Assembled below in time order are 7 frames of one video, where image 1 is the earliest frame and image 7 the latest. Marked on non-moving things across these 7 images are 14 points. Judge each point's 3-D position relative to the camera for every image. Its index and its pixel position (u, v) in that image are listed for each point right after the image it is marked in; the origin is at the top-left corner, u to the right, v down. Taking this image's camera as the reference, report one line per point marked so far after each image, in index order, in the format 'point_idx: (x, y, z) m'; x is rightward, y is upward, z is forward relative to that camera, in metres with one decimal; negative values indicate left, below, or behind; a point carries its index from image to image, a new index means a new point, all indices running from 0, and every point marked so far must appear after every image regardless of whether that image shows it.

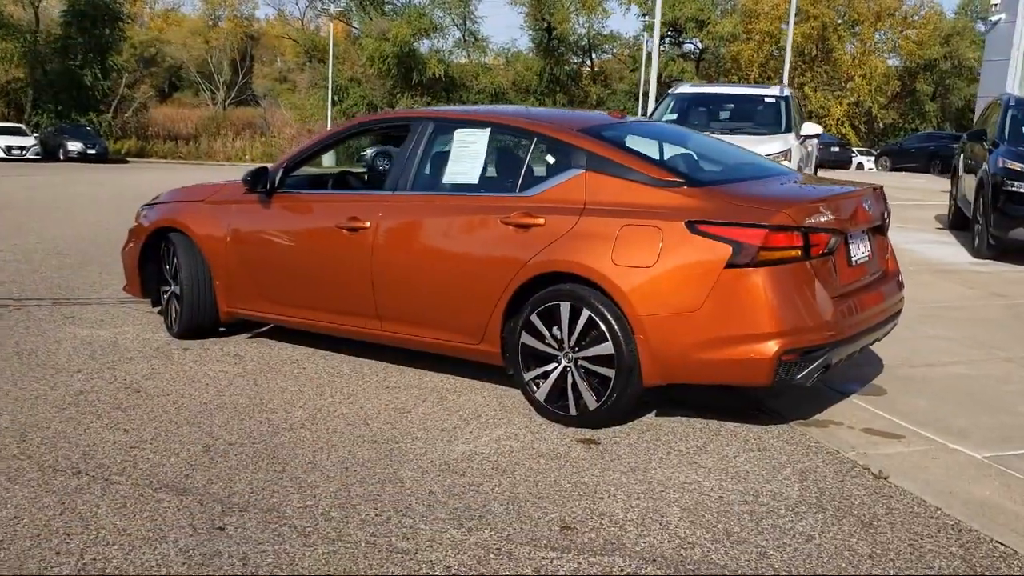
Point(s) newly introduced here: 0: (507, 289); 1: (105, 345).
0: (0.0, 0.0, +4.9) m
1: (-2.6, -0.4, +6.3) m
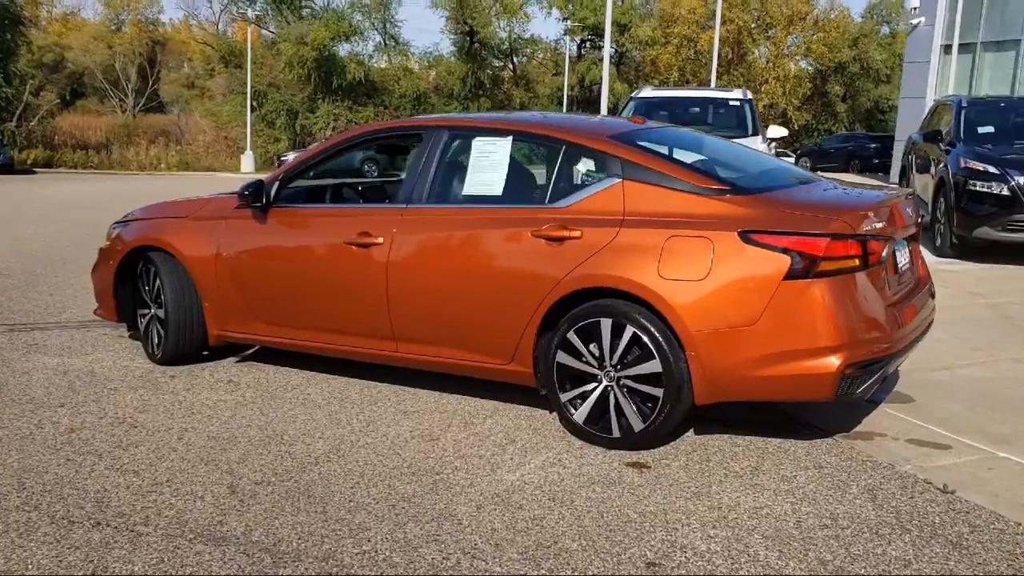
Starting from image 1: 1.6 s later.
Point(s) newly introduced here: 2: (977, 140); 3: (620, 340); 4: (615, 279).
0: (+0.1, -0.1, +4.7) m
1: (-2.6, -0.5, +5.8) m
2: (+5.2, +1.7, +11.0) m
3: (+0.5, -0.2, +4.4) m
4: (+0.5, 0.0, +4.4) m
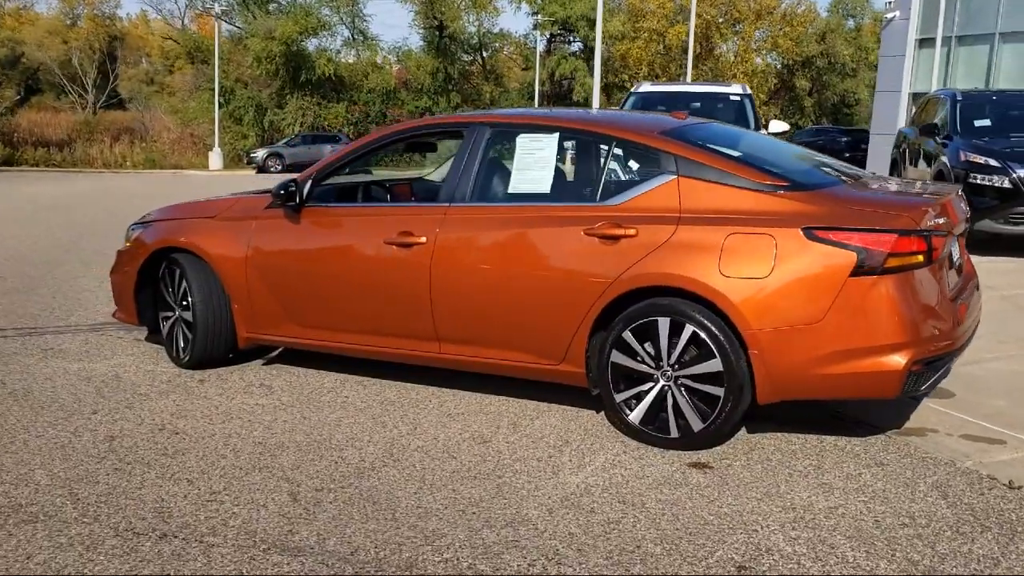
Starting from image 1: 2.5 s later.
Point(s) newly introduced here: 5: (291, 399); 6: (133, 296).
0: (+0.4, -0.1, +4.6) m
1: (-2.3, -0.5, +5.7) m
2: (+5.2, +1.8, +11.1) m
3: (+0.8, -0.2, +4.4) m
4: (+0.7, 0.0, +4.3) m
5: (-1.2, -0.6, +5.3) m
6: (-2.4, 0.0, +6.1) m
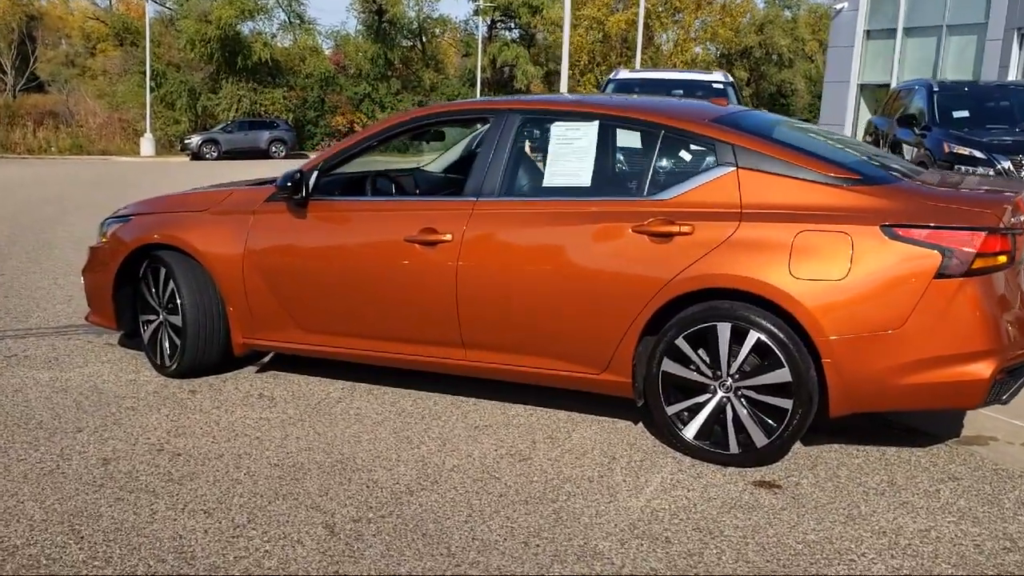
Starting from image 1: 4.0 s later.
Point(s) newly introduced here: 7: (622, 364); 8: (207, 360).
0: (+0.6, -0.1, +4.2) m
1: (-2.2, -0.5, +5.1) m
2: (+5.0, +1.8, +11.0) m
3: (+0.9, -0.2, +4.1) m
4: (+0.9, 0.0, +4.0) m
5: (-1.1, -0.6, +4.8) m
6: (-2.3, -0.1, +5.5) m
7: (+0.5, -0.3, +4.3) m
8: (-1.6, -0.4, +5.3) m
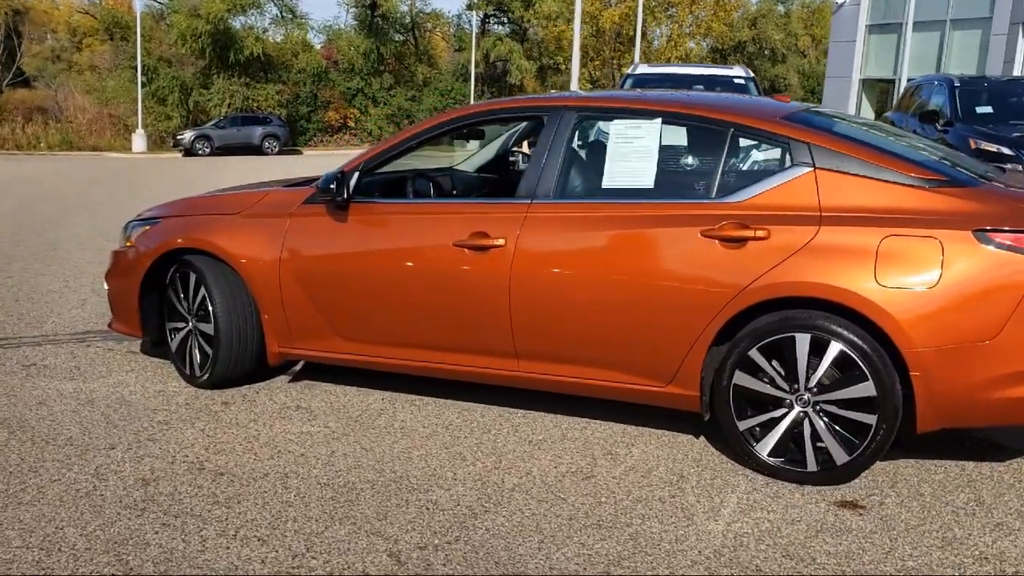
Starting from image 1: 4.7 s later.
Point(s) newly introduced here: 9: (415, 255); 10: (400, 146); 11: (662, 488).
0: (+0.8, -0.1, +4.0) m
1: (-2.0, -0.6, +4.9) m
2: (+5.1, +1.9, +10.9) m
3: (+1.2, -0.3, +3.8) m
4: (+1.2, 0.0, +3.8) m
5: (-0.8, -0.6, +4.6) m
6: (-2.0, -0.1, +5.3) m
7: (+0.7, -0.4, +4.1) m
8: (-1.4, -0.4, +5.0) m
9: (-0.3, +0.2, +4.5) m
10: (-0.5, +0.7, +4.8) m
11: (+0.6, -0.8, +3.9) m
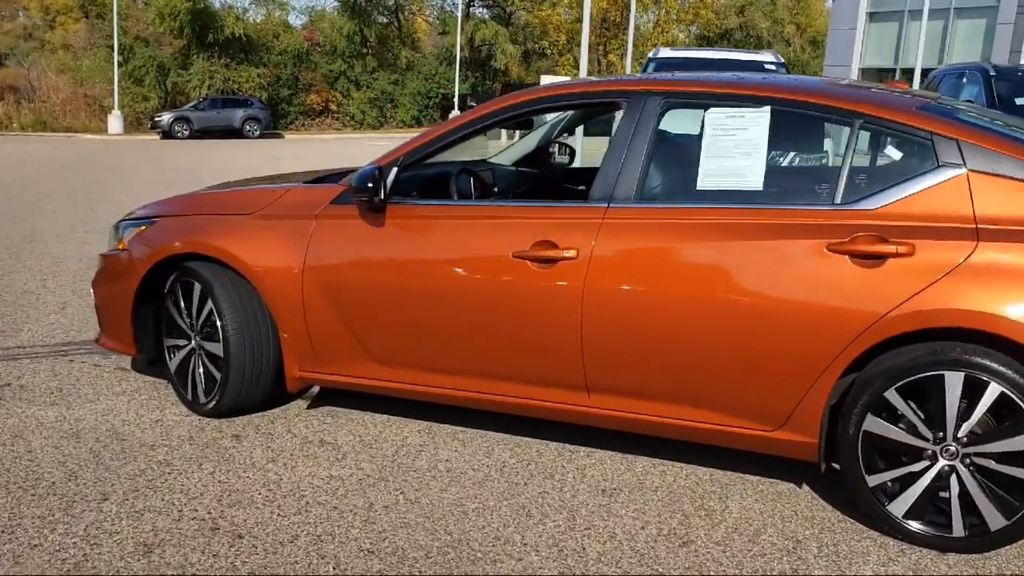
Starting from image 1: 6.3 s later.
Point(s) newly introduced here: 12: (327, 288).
0: (+1.1, -0.2, +3.3) m
1: (-1.7, -0.6, +4.1) m
2: (+5.3, +1.8, +10.2) m
3: (+1.5, -0.4, +3.2) m
4: (+1.5, -0.1, +3.1) m
5: (-0.5, -0.7, +3.9) m
6: (-1.8, -0.1, +4.5) m
7: (+1.0, -0.5, +3.4) m
8: (-1.1, -0.5, +4.3) m
9: (-0.1, +0.1, +3.8) m
10: (-0.3, +0.6, +4.0) m
11: (+0.9, -0.9, +3.2) m
12: (-0.6, 0.0, +4.0) m
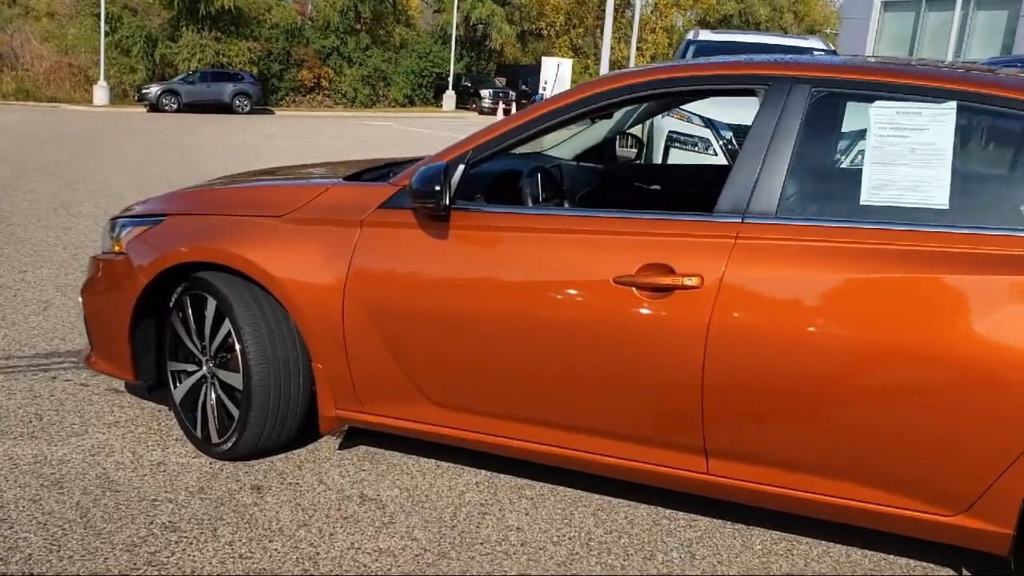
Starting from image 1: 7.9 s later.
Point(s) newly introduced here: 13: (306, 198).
0: (+1.4, -0.4, +2.6) m
1: (-1.4, -0.7, +3.4) m
2: (+5.5, +1.7, +9.5) m
3: (+1.8, -0.5, +2.4) m
4: (+1.8, -0.2, +2.4) m
5: (-0.3, -0.8, +3.1) m
6: (-1.5, -0.2, +3.7) m
7: (+1.3, -0.6, +2.7) m
8: (-0.9, -0.5, +3.5) m
9: (+0.2, 0.0, +3.0) m
10: (0.0, +0.5, +3.3) m
11: (+1.2, -1.0, +2.5) m
12: (-0.3, -0.1, +3.2) m
13: (-0.8, +0.3, +3.5) m
